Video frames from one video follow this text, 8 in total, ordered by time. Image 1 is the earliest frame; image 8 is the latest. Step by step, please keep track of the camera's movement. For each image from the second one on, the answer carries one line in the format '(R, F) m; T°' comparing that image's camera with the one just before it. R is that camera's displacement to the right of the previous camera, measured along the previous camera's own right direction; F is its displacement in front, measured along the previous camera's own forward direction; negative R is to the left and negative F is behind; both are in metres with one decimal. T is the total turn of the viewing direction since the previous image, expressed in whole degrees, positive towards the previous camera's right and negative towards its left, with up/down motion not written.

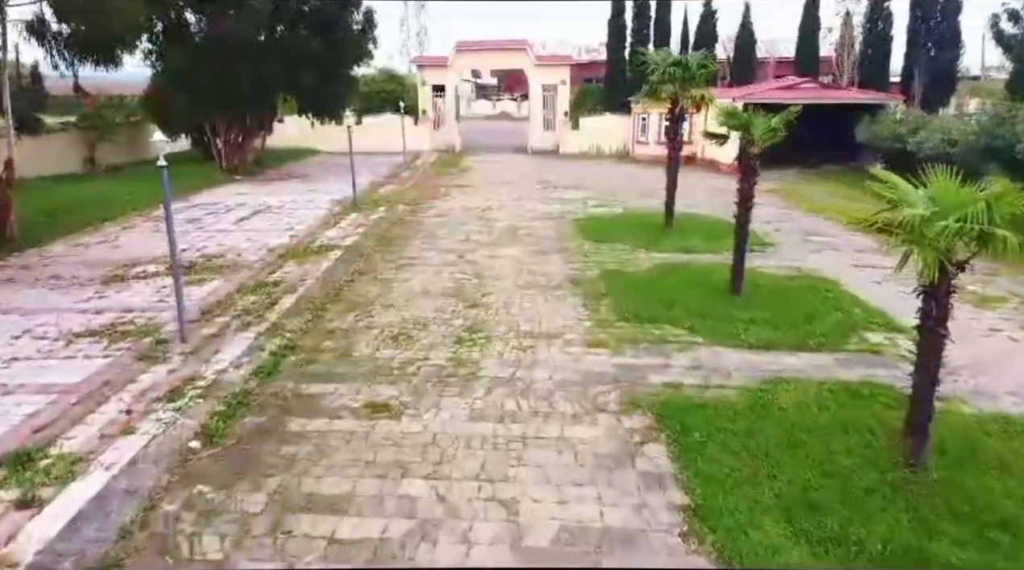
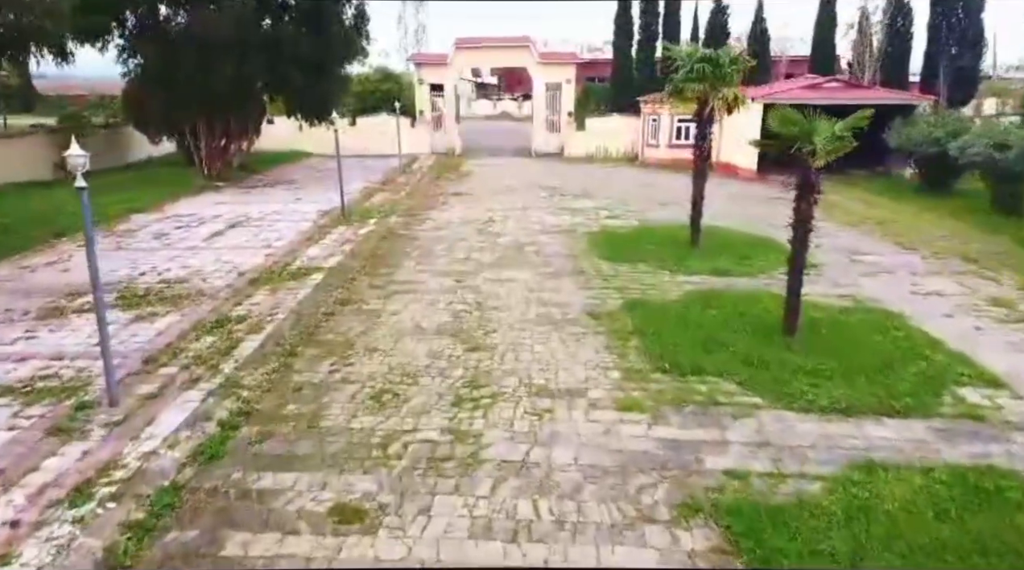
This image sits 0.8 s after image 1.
(-0.1, +1.2) m; 0°
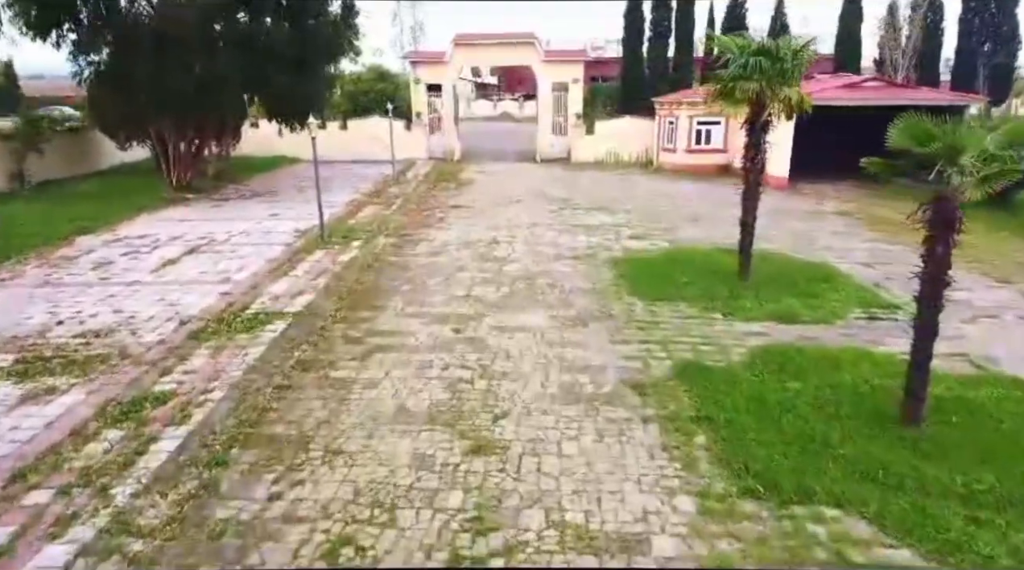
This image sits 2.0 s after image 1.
(-0.1, +1.7) m; 0°
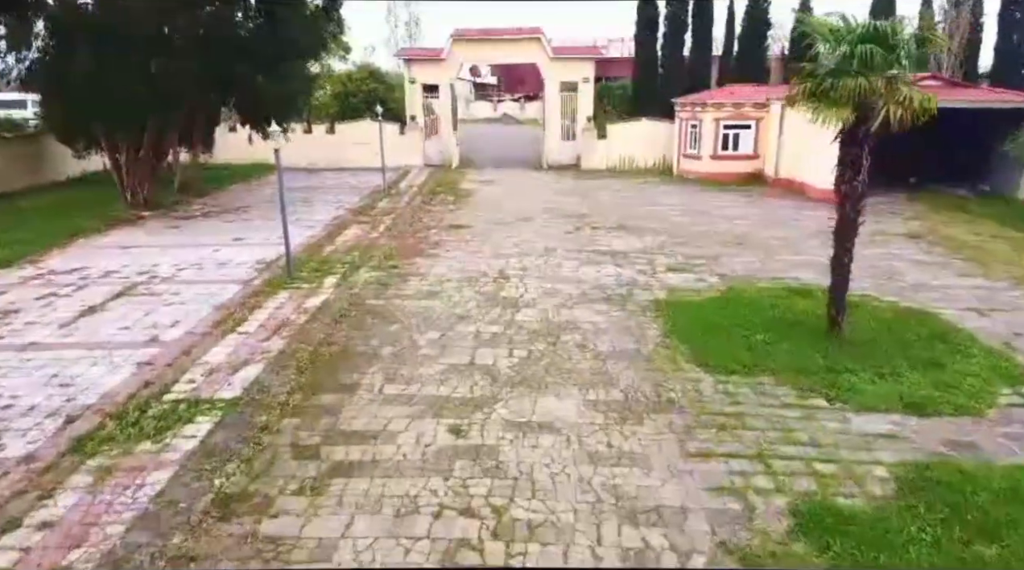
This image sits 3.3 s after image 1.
(-0.2, +1.9) m; 0°
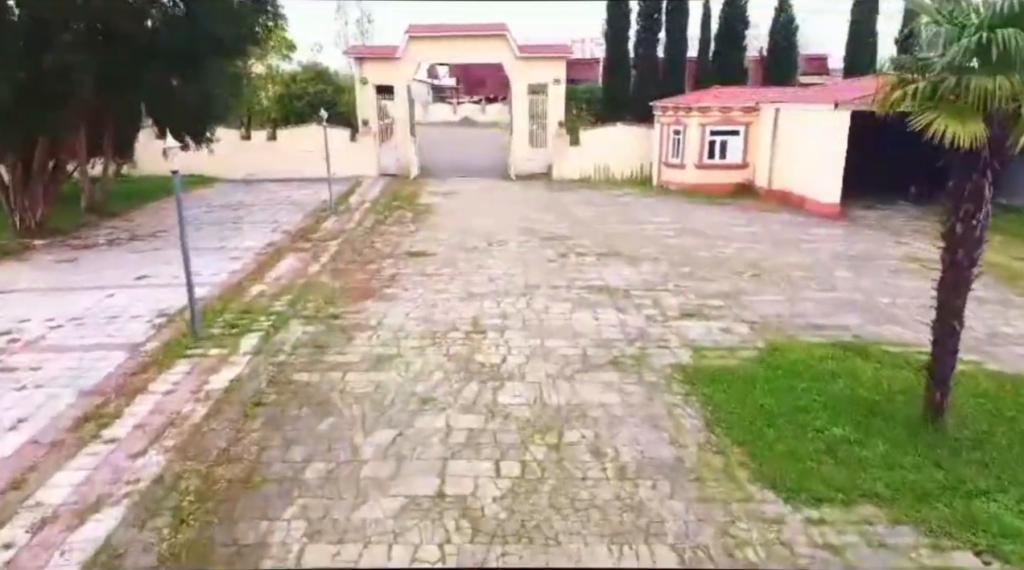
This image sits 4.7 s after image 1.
(-0.1, +1.8) m; +3°
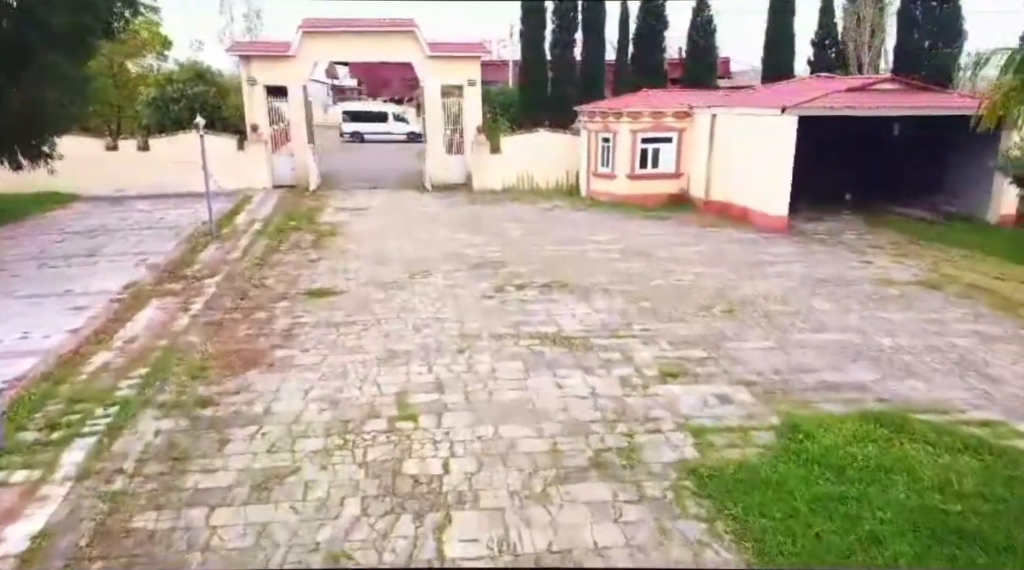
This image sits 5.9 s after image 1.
(-0.2, +1.6) m; +8°
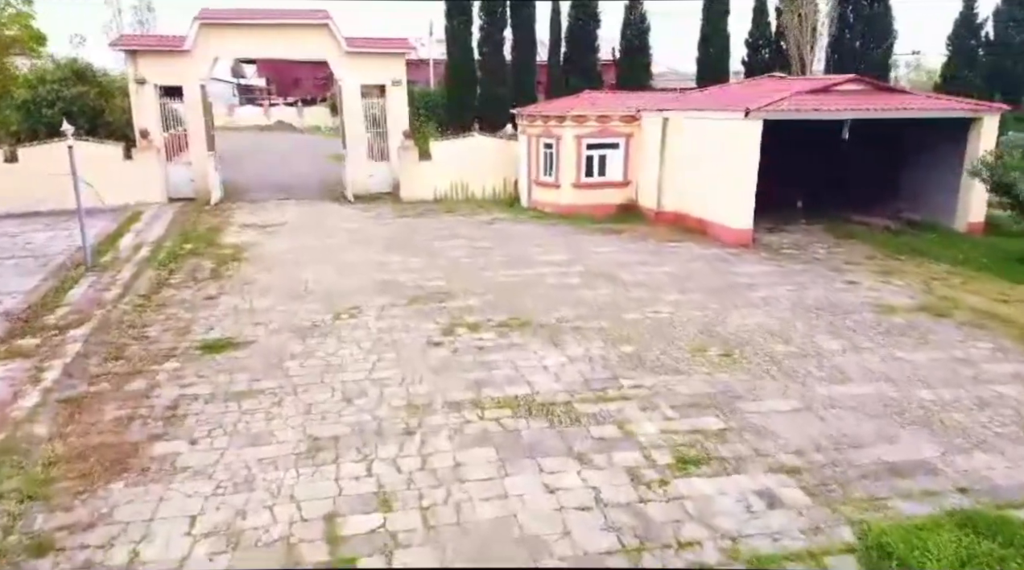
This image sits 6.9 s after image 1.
(-0.3, +1.4) m; +7°
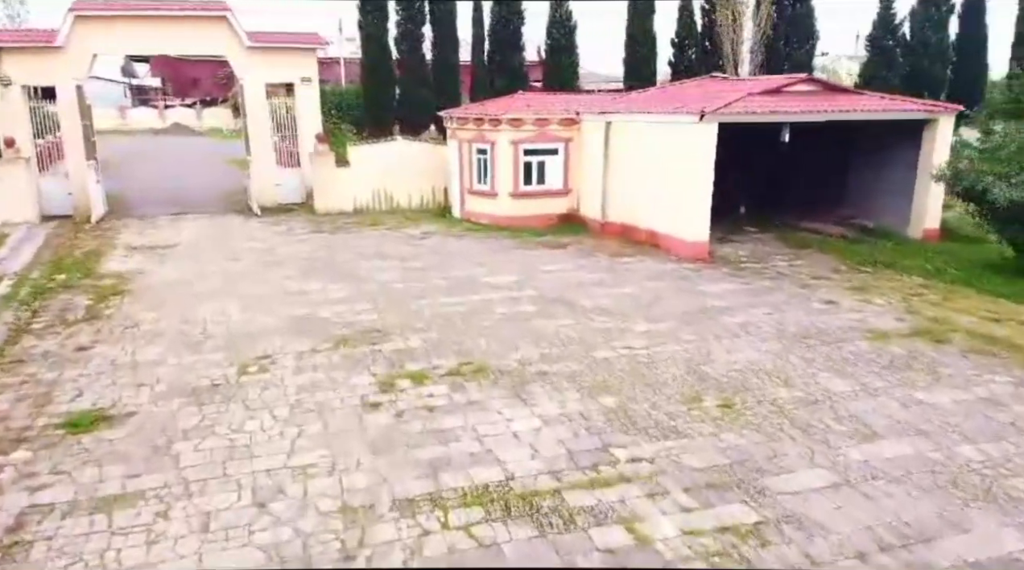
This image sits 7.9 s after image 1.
(-0.3, +1.2) m; +7°
